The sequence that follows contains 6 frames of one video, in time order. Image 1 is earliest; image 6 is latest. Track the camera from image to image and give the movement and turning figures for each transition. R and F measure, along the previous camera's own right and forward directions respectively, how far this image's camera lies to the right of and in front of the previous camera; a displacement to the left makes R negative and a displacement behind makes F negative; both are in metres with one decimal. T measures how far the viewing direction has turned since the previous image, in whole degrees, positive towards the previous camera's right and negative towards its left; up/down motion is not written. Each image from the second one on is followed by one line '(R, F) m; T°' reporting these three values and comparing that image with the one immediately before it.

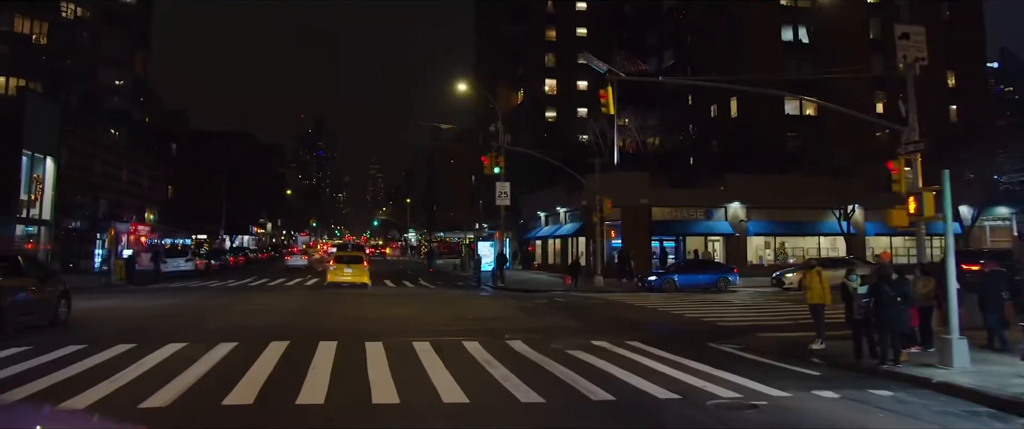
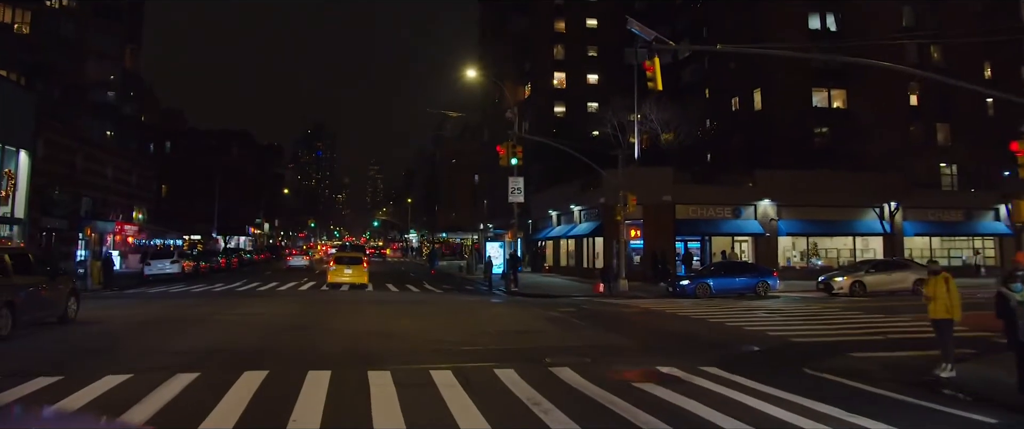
(-0.7, +3.0) m; 0°
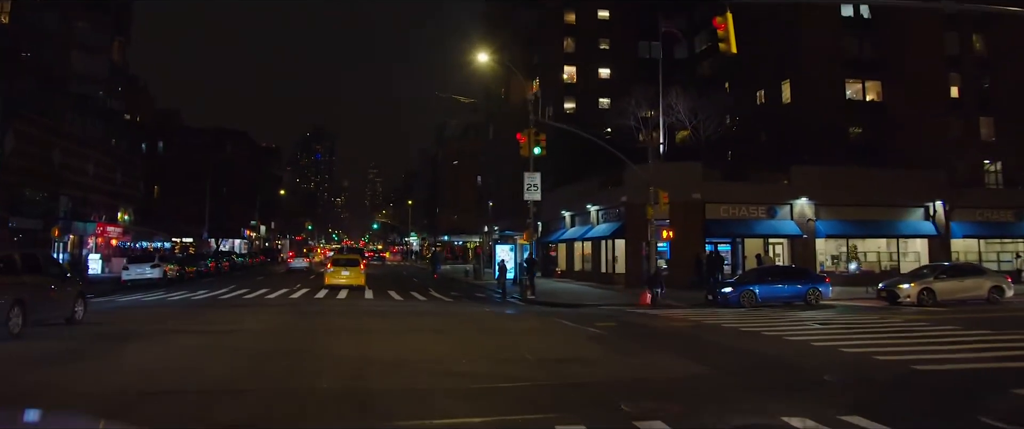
(-0.7, +3.2) m; 0°
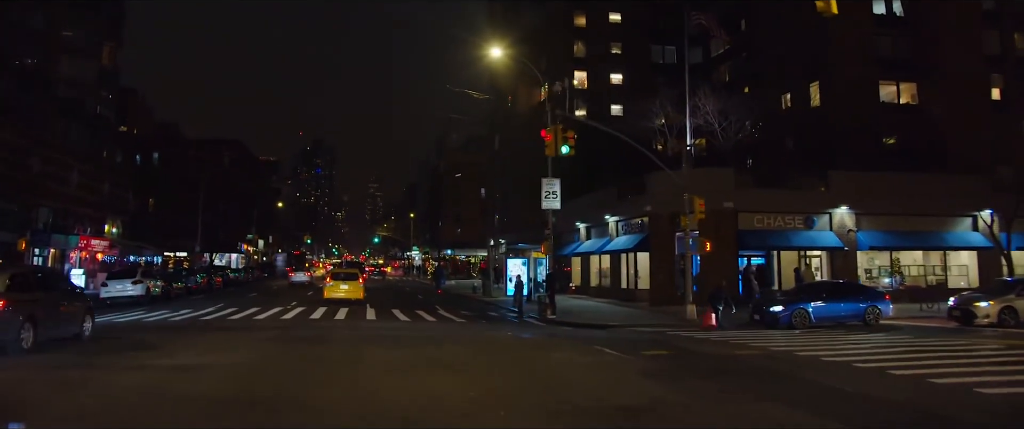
(-0.6, +2.8) m; 0°
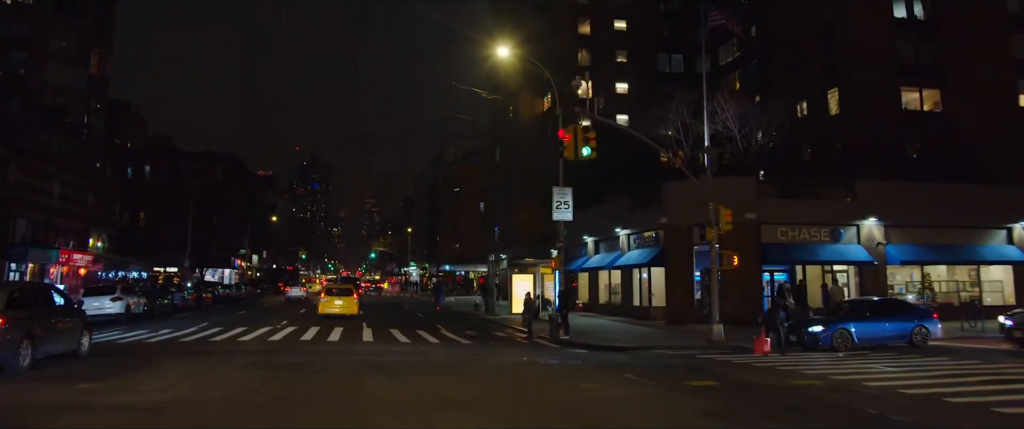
(-0.4, +2.0) m; 0°
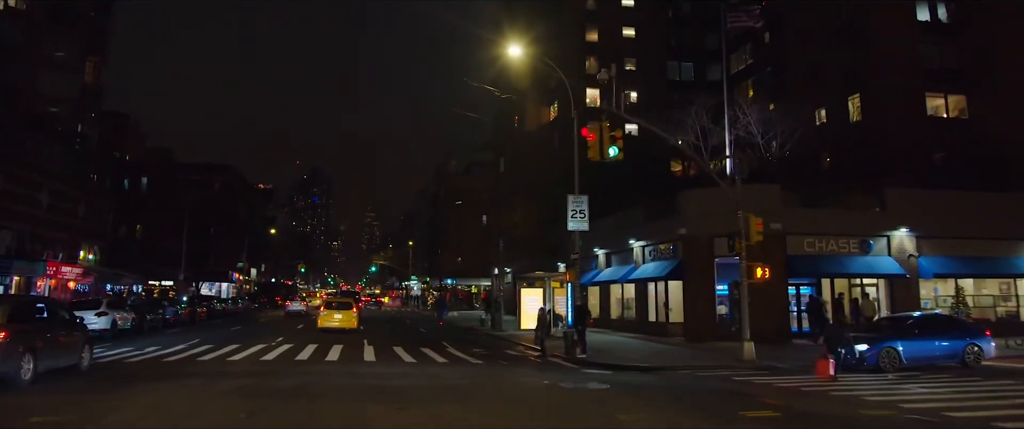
(-0.4, +1.6) m; 0°
